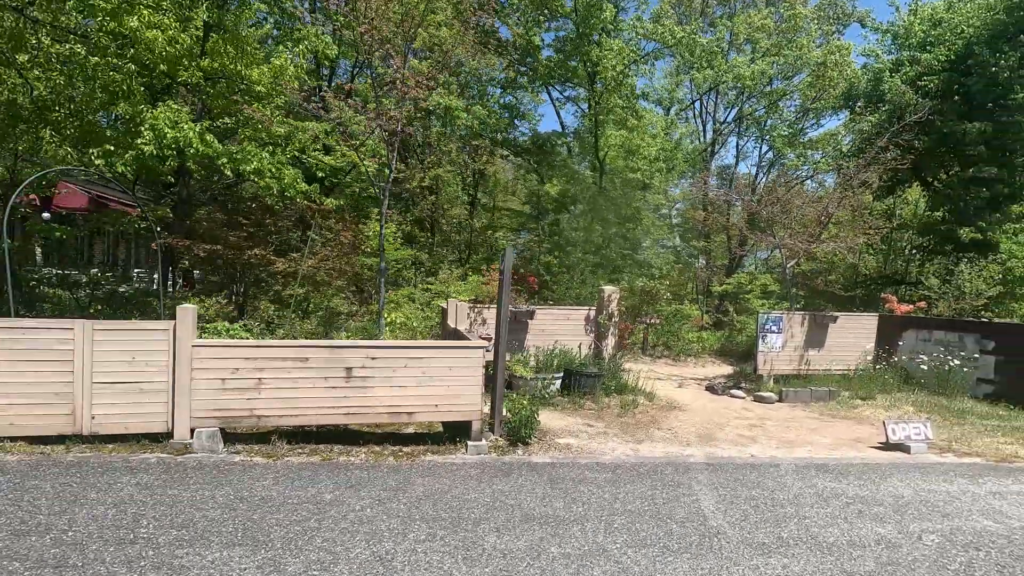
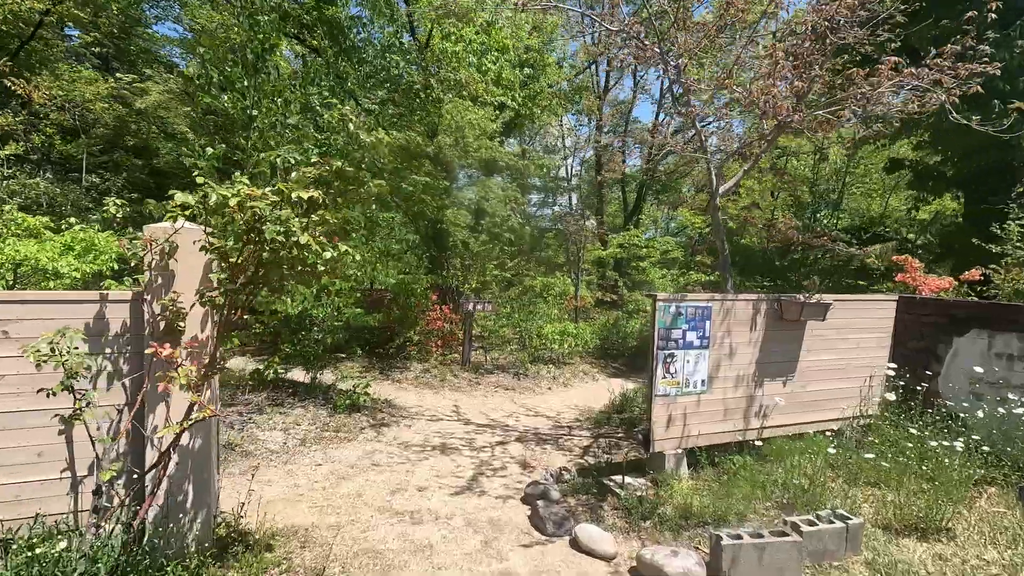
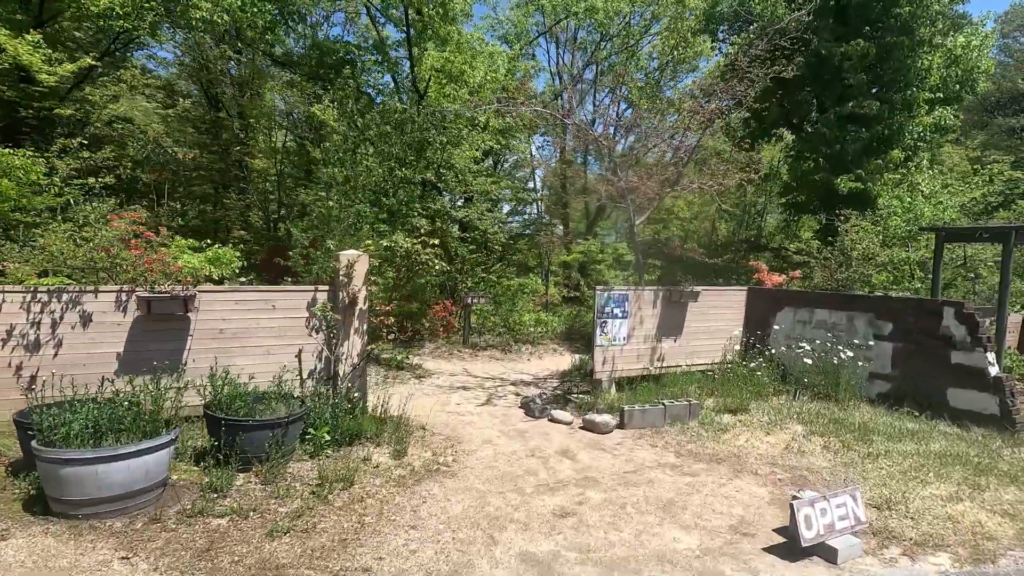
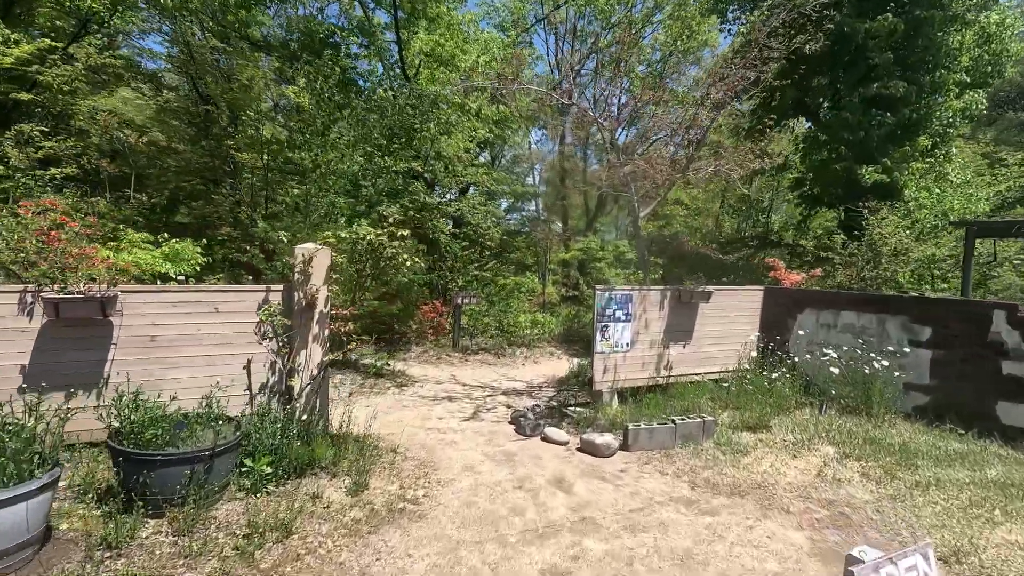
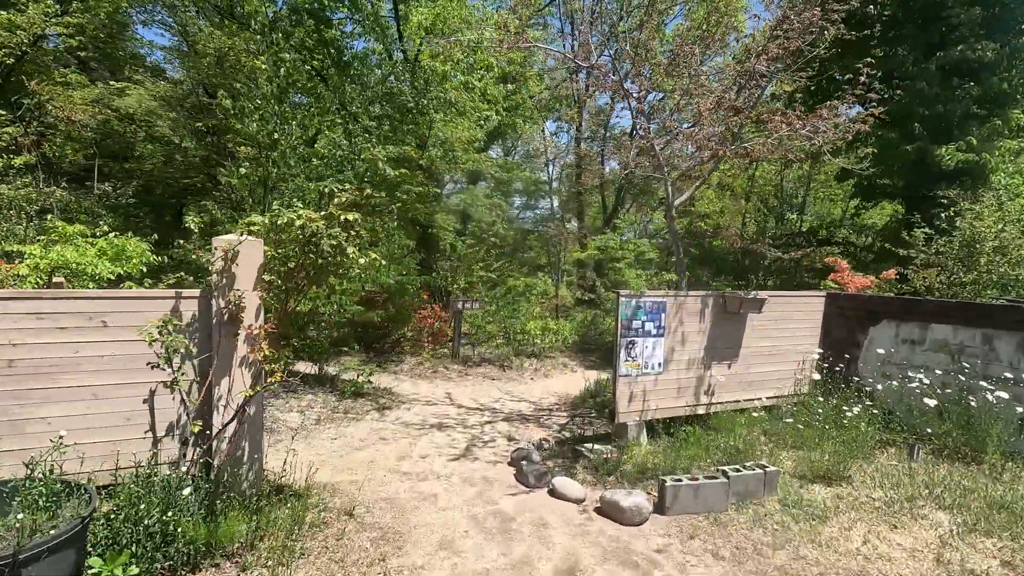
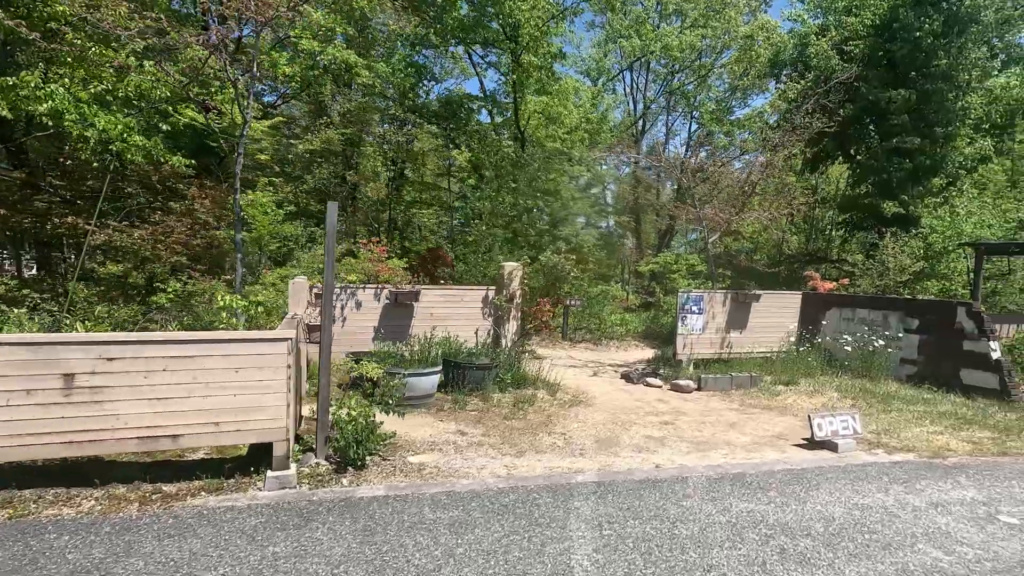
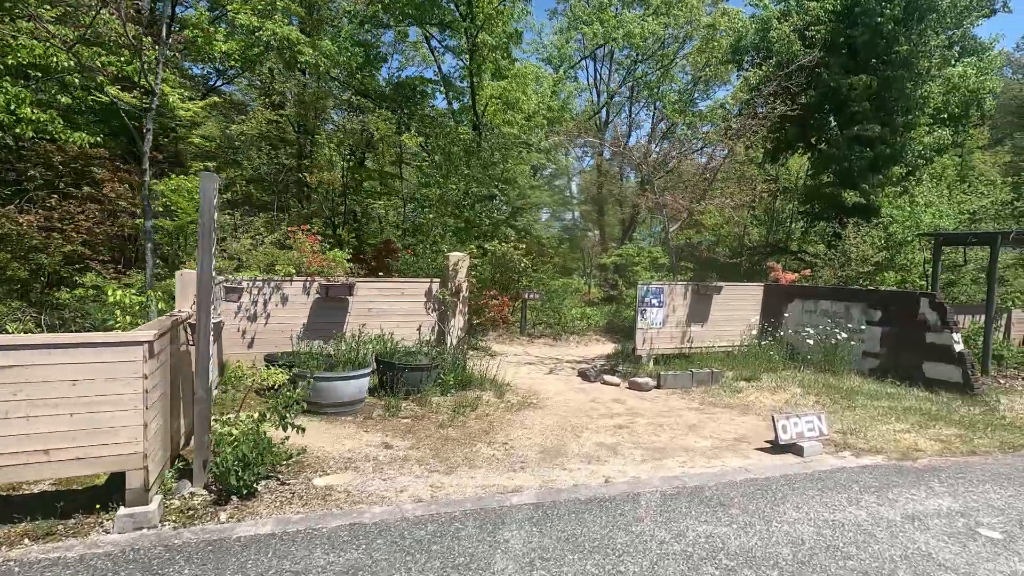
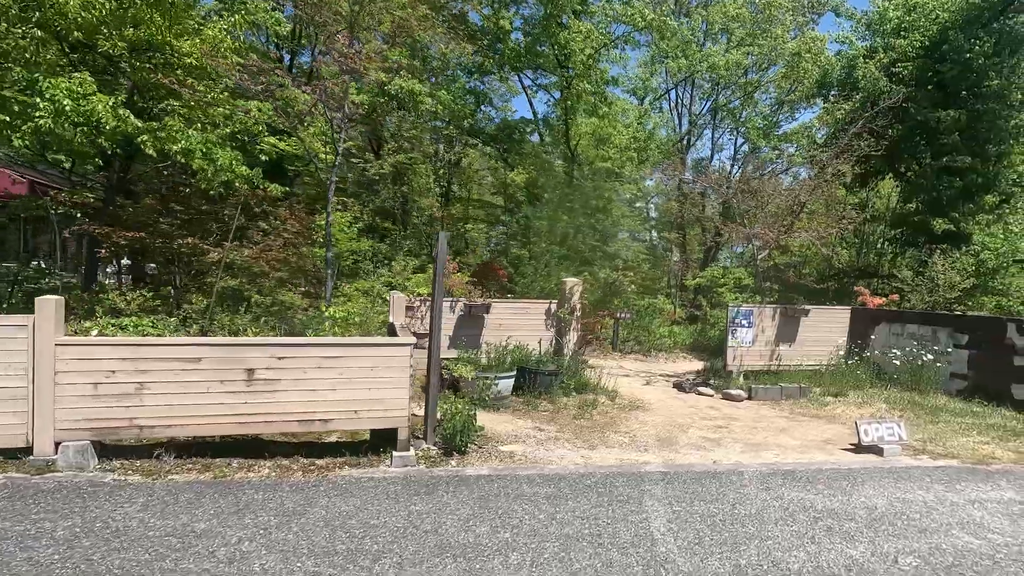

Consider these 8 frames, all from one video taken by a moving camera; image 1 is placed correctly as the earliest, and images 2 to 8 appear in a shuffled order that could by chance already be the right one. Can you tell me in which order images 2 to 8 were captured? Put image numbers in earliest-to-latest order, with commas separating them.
8, 6, 7, 3, 4, 5, 2
